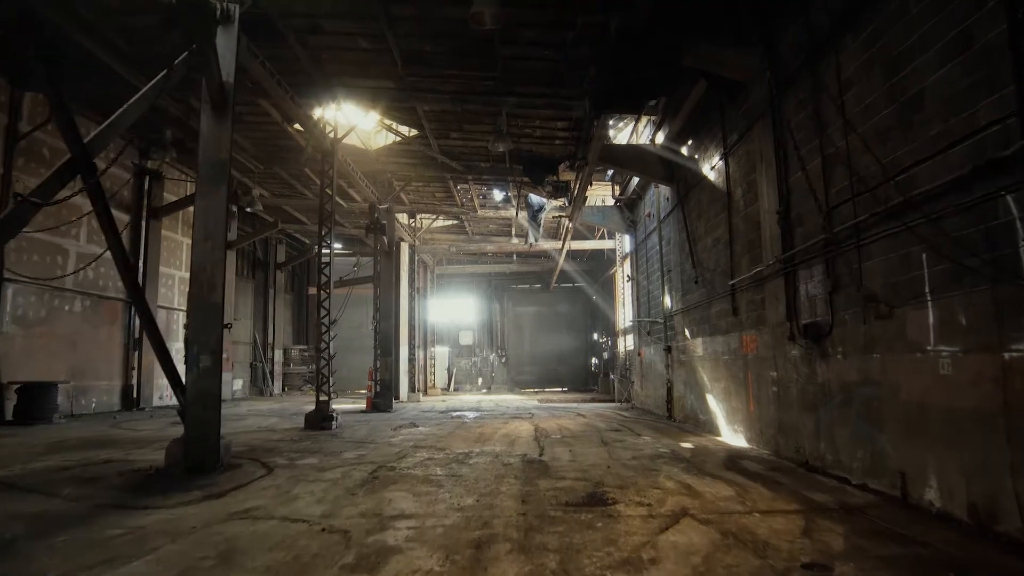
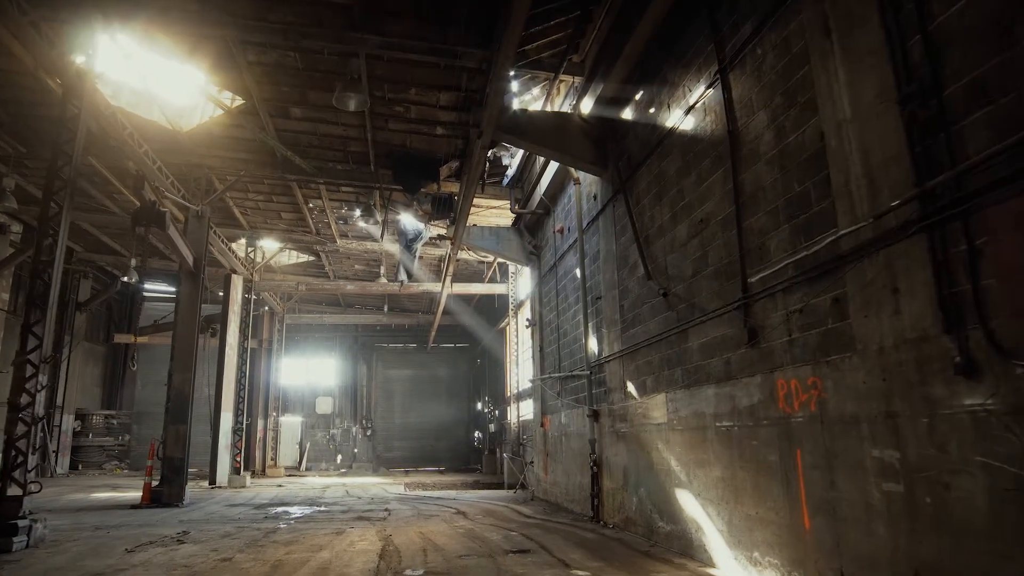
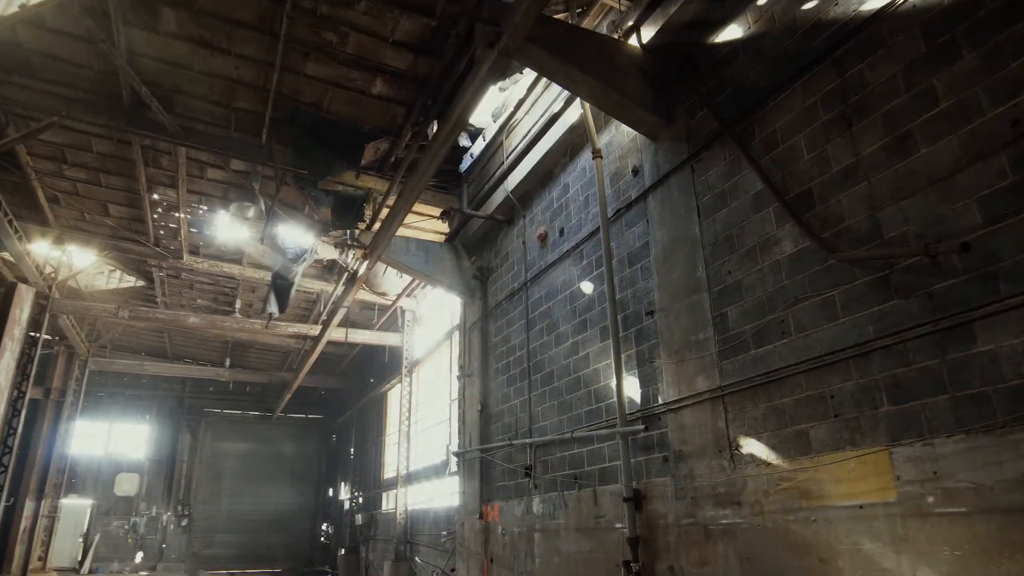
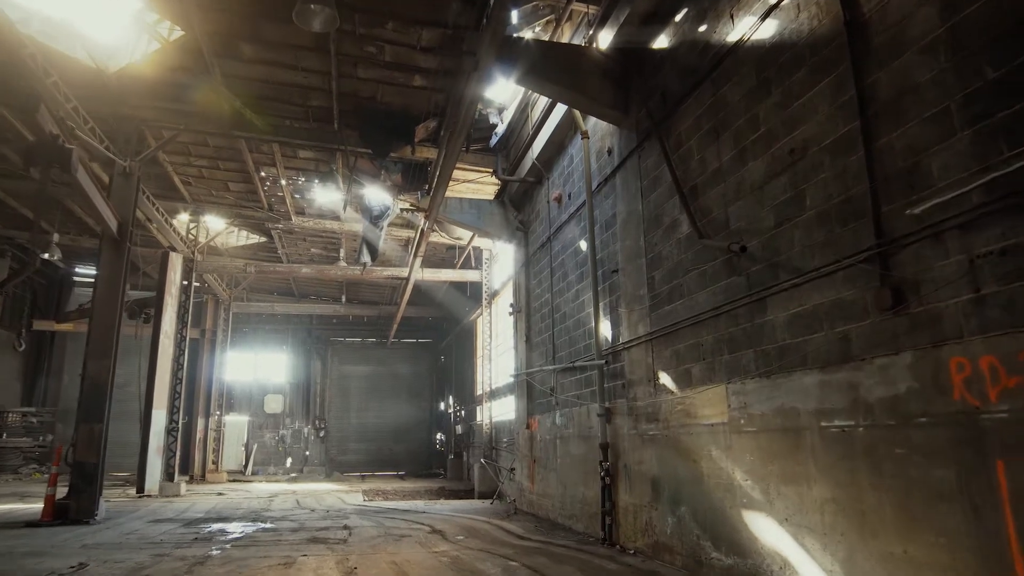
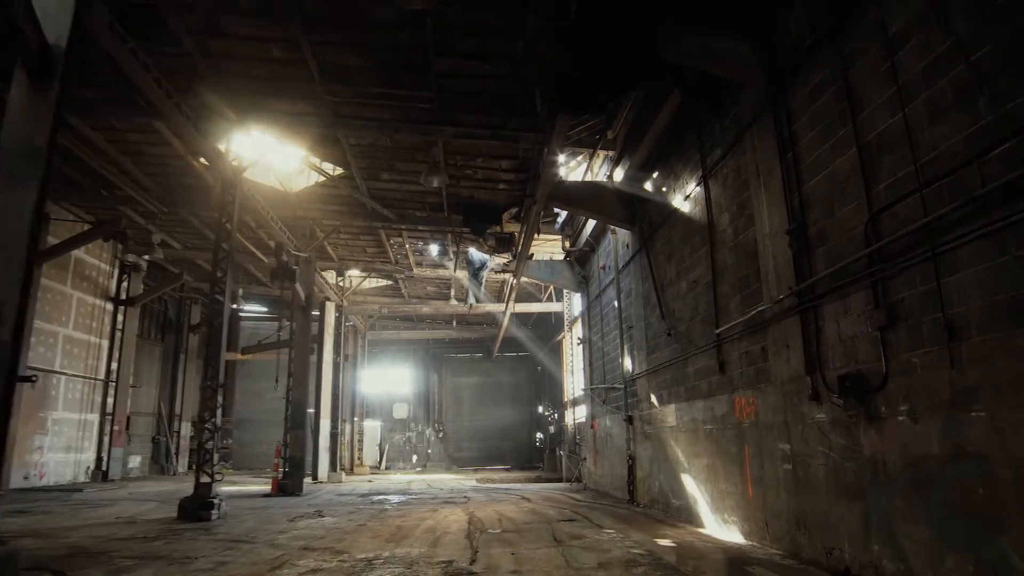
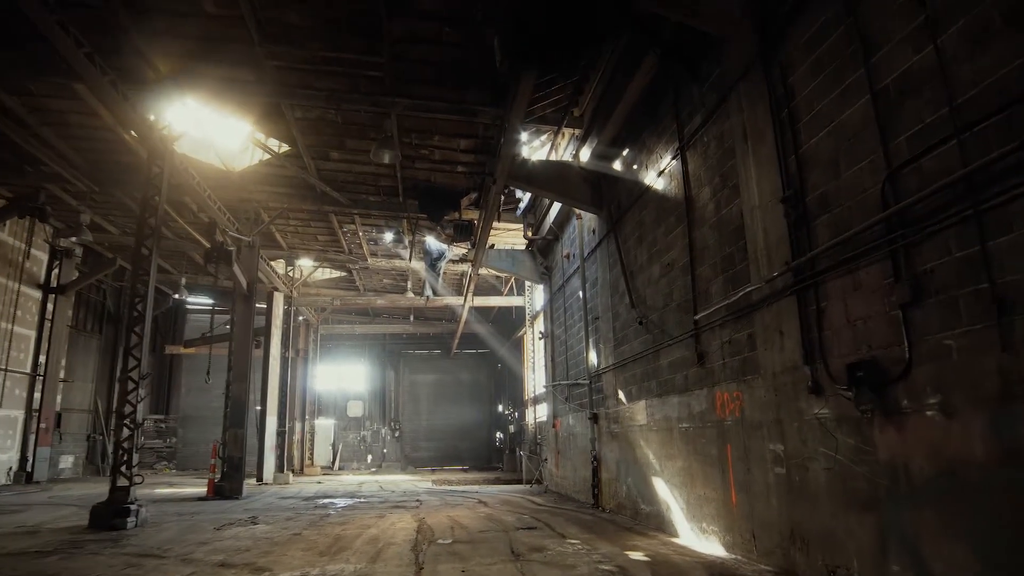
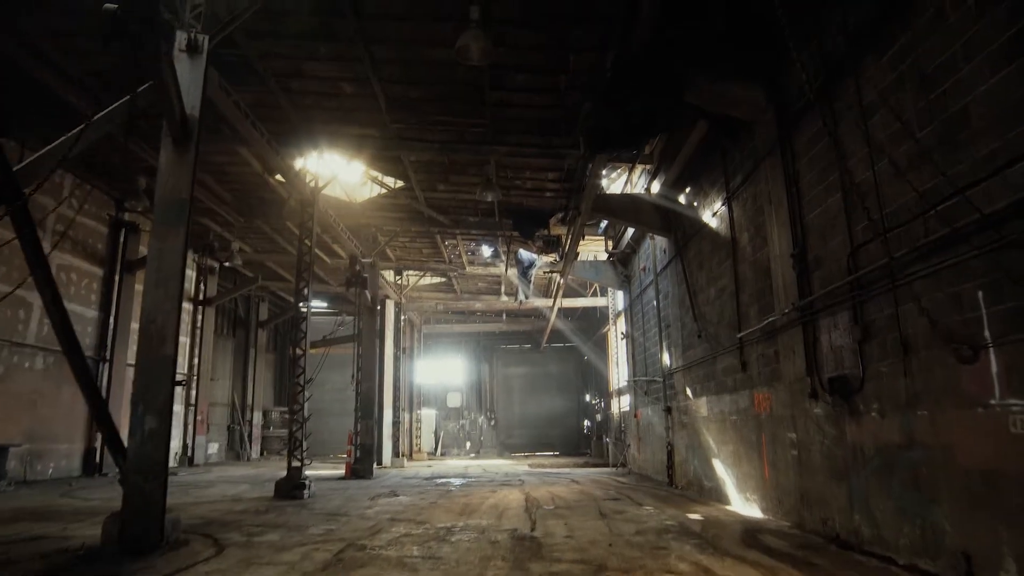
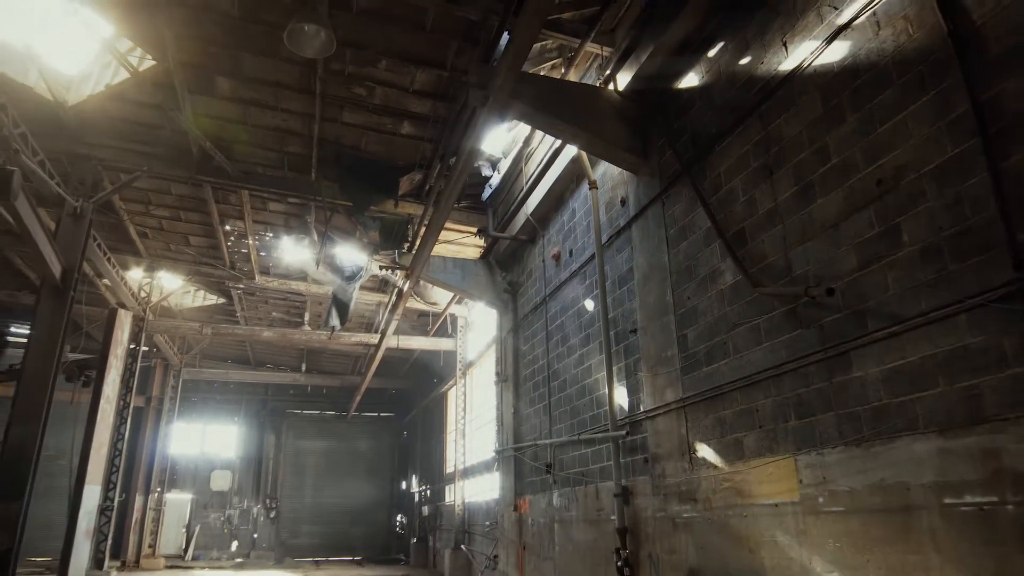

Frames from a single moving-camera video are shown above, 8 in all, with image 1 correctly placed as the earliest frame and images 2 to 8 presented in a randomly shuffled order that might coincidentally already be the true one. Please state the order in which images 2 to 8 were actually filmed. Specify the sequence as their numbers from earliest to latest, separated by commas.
7, 5, 6, 2, 4, 8, 3
